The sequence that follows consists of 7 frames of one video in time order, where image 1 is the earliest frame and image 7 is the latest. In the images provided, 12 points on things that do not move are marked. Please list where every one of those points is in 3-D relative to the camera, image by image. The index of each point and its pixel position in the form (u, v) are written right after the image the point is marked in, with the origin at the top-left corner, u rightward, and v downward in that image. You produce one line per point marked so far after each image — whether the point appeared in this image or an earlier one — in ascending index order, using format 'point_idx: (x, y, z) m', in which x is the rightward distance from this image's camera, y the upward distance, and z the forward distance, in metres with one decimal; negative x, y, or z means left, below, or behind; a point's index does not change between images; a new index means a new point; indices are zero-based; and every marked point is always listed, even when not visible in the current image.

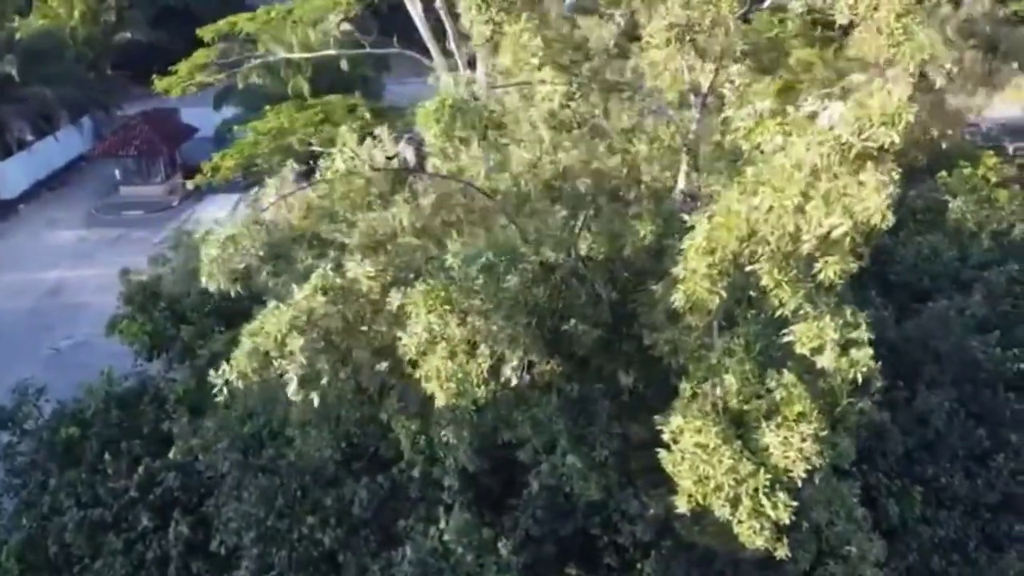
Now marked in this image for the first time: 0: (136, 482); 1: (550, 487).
0: (-4.2, -2.2, +9.2) m
1: (+0.3, -1.6, +6.7) m
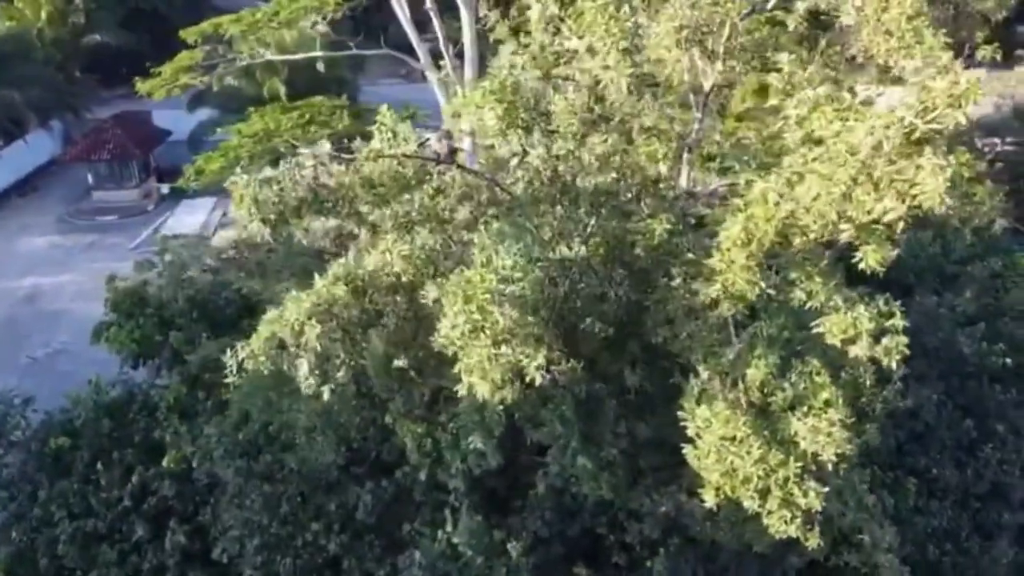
0: (-4.2, -2.3, +9.0) m
1: (+0.3, -1.6, +6.7) m
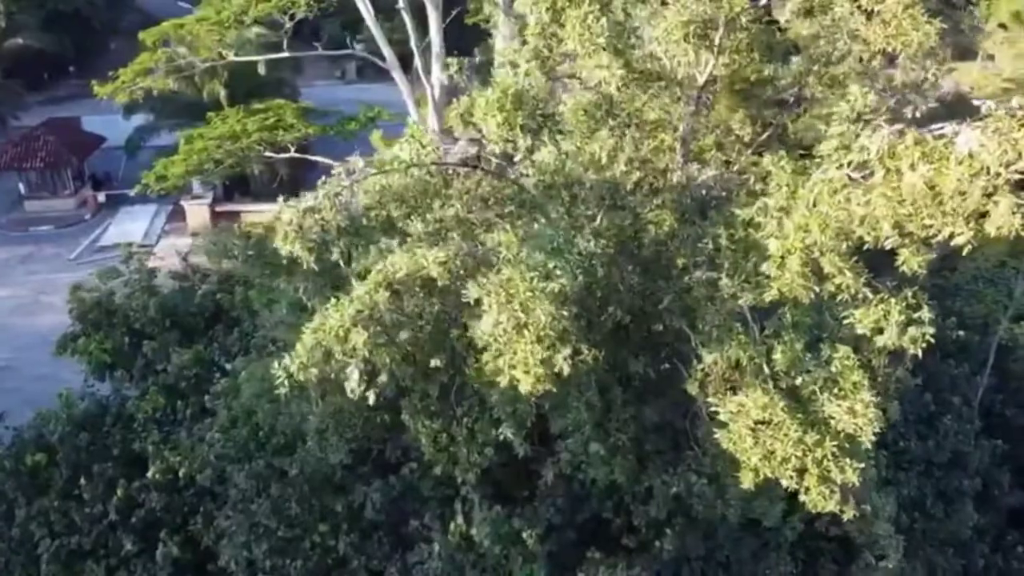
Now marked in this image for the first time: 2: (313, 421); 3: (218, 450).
0: (-4.3, -2.4, +8.8) m
1: (+0.4, -1.6, +6.8) m
2: (-1.7, -1.1, +7.1) m
3: (-3.0, -1.7, +8.7) m
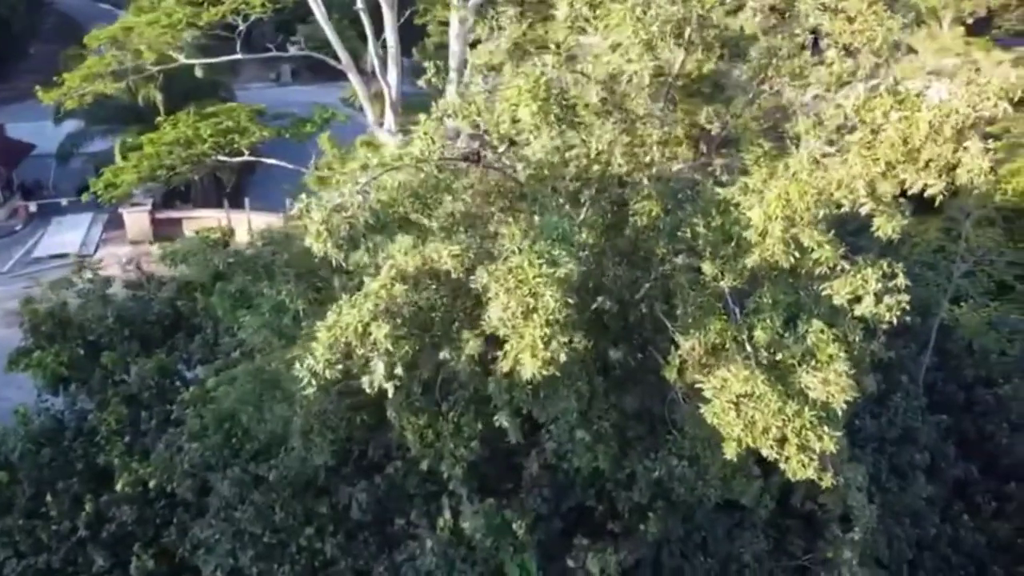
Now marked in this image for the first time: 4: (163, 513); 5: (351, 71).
0: (-4.5, -2.5, +8.6) m
1: (+0.3, -1.5, +7.0) m
2: (-1.9, -1.1, +7.1) m
3: (-3.3, -1.8, +8.5) m
4: (-3.8, -2.4, +8.8) m
5: (-2.5, +3.4, +12.7) m
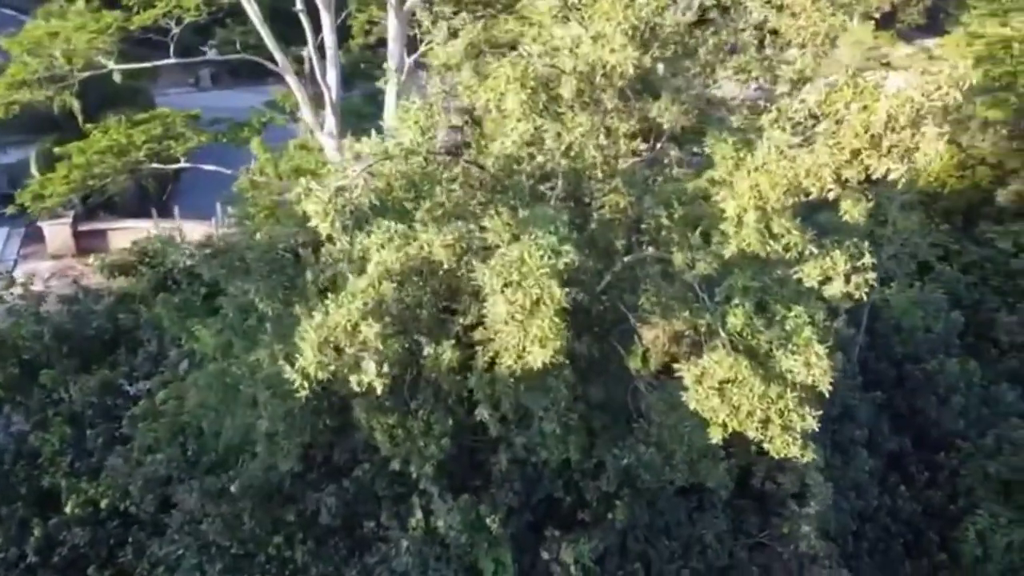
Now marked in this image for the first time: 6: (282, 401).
0: (-4.8, -2.6, +8.3) m
1: (+0.1, -1.5, +7.1) m
2: (-2.1, -1.2, +7.0) m
3: (-3.6, -1.9, +8.3) m
4: (-4.1, -2.5, +8.5) m
5: (-3.4, +3.3, +12.5) m
6: (-1.9, -1.0, +6.9) m
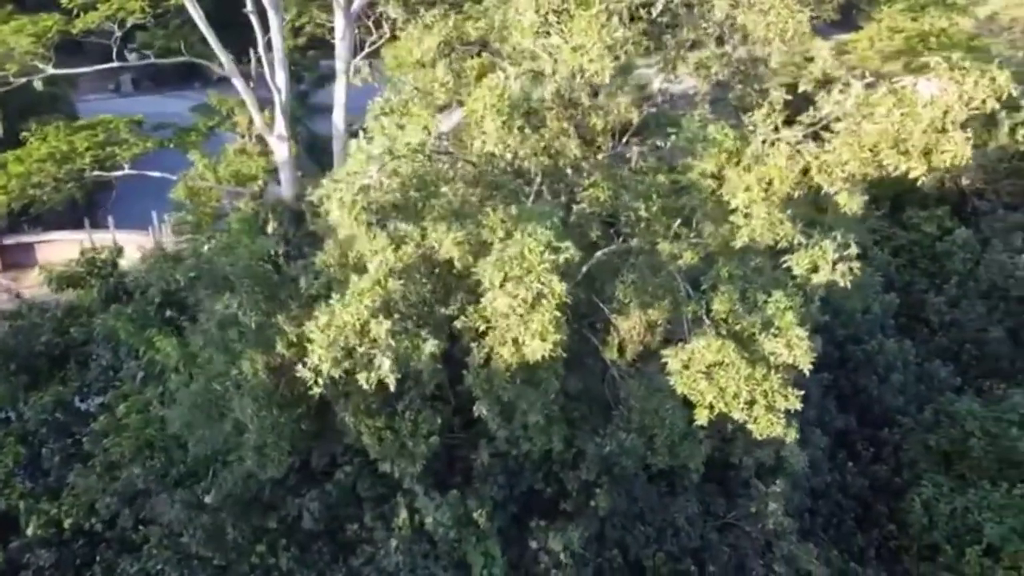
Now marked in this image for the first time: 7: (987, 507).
0: (-5.0, -2.8, +7.9) m
1: (-0.1, -1.4, +7.1) m
2: (-2.3, -1.2, +6.9) m
3: (-3.8, -2.0, +8.1) m
4: (-4.3, -2.7, +8.3) m
5: (-4.2, +3.2, +12.3) m
6: (-2.0, -1.0, +6.8) m
7: (+5.4, -2.5, +9.4) m
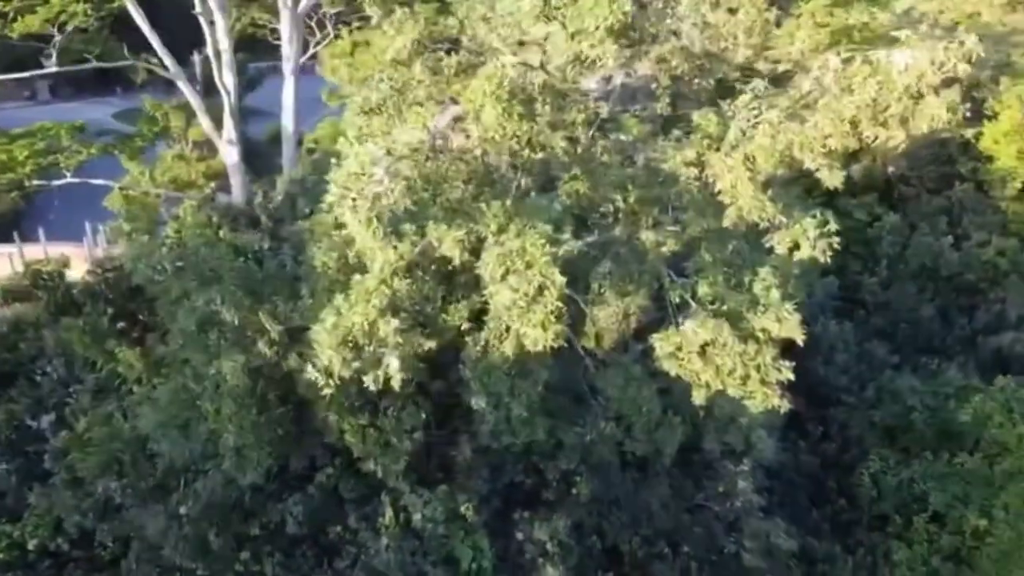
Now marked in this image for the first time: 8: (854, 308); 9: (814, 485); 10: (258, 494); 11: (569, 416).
0: (-5.2, -2.9, +7.6) m
1: (-0.2, -1.4, +7.2) m
2: (-2.4, -1.3, +6.7) m
3: (-4.0, -2.1, +7.8) m
4: (-4.5, -2.8, +8.0) m
5: (-4.9, +3.1, +12.0) m
6: (-2.2, -1.0, +6.8) m
7: (+5.1, -2.3, +9.9) m
8: (+5.2, -0.3, +12.3) m
9: (+4.0, -2.5, +10.7) m
10: (-2.3, -1.8, +7.3) m
11: (+0.5, -1.2, +7.4) m
